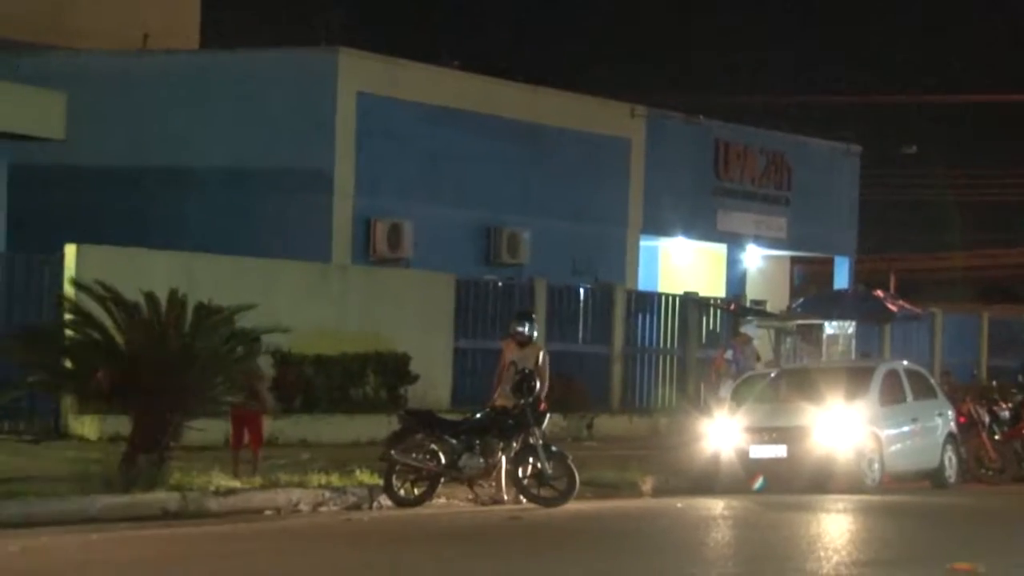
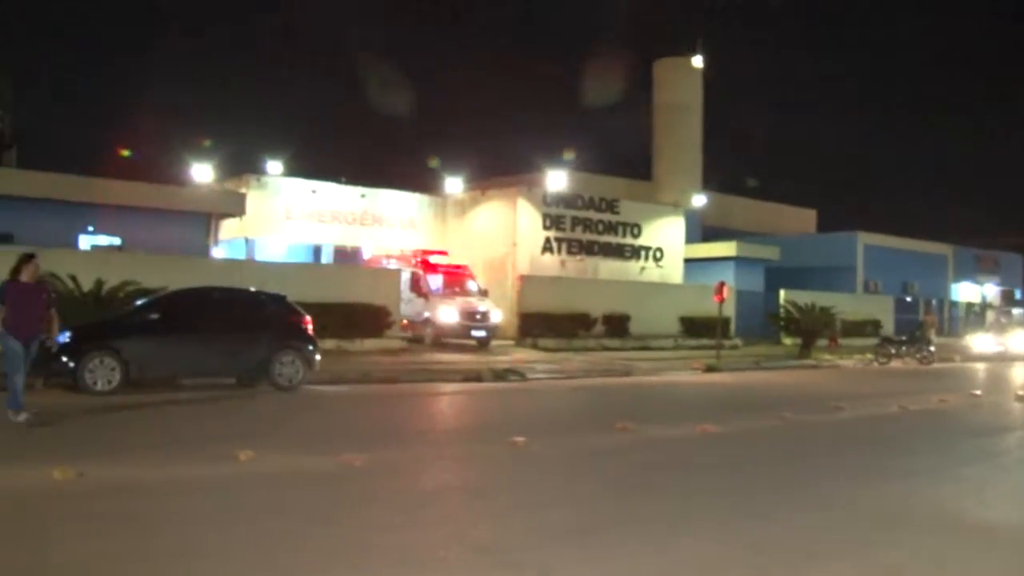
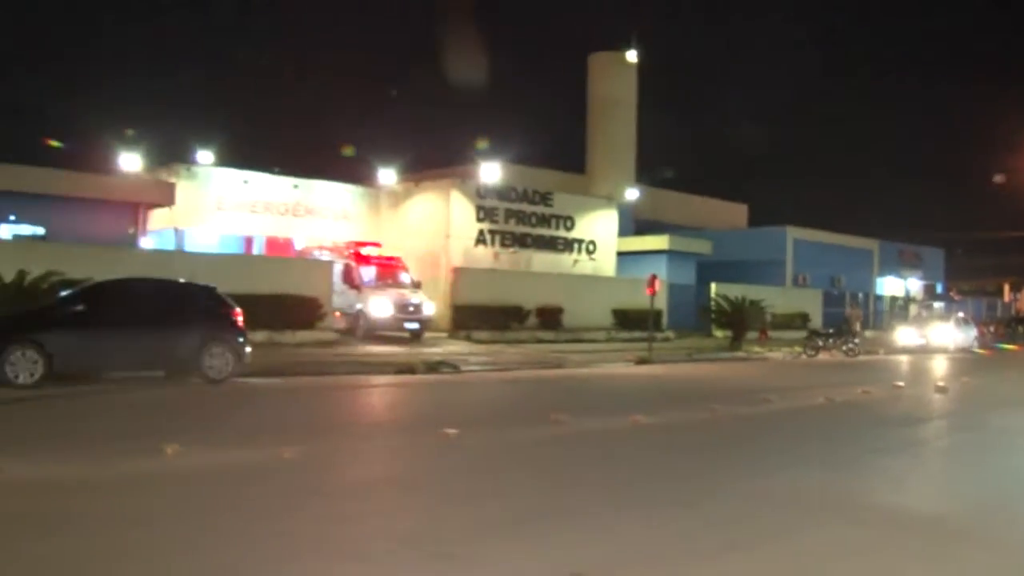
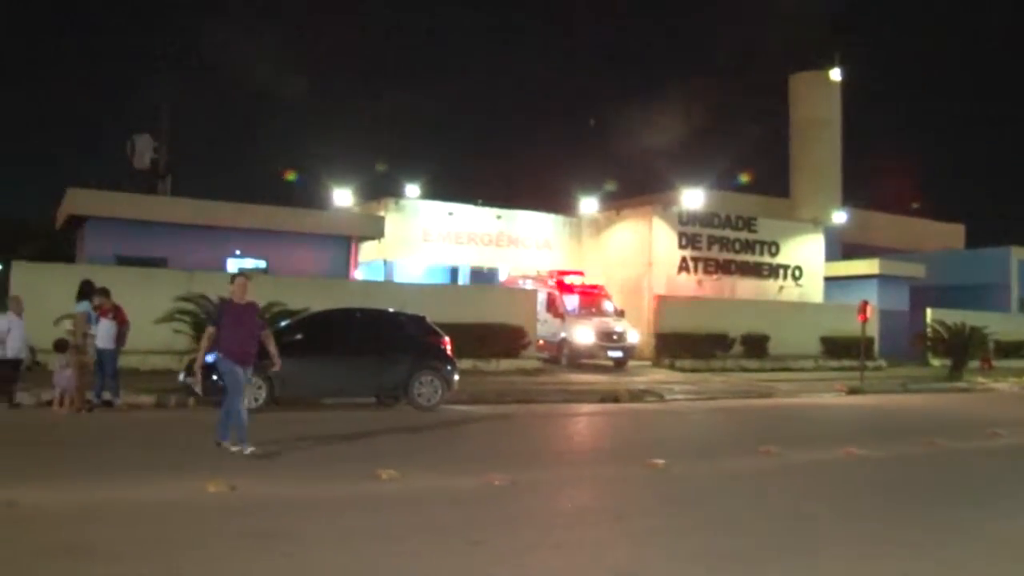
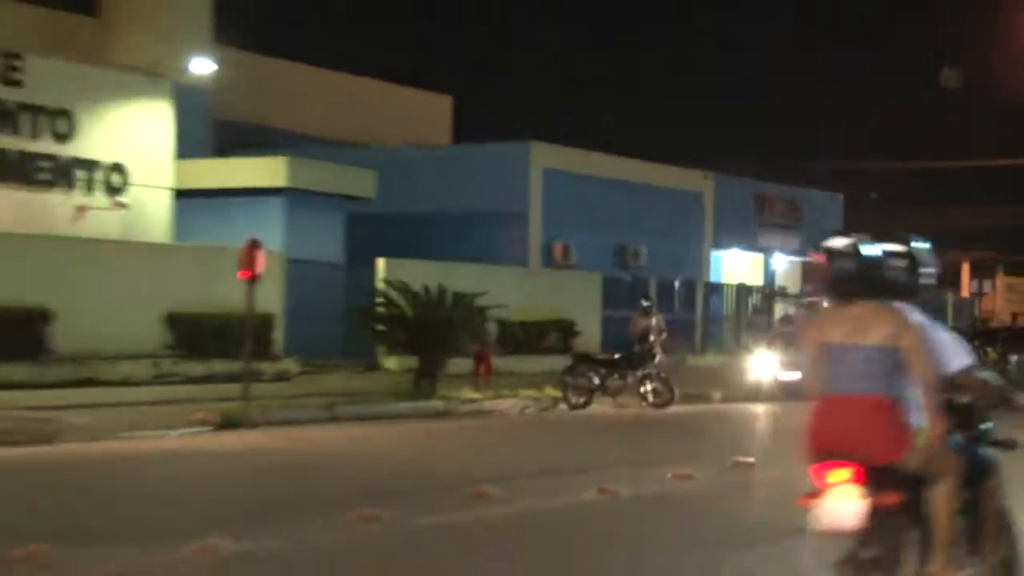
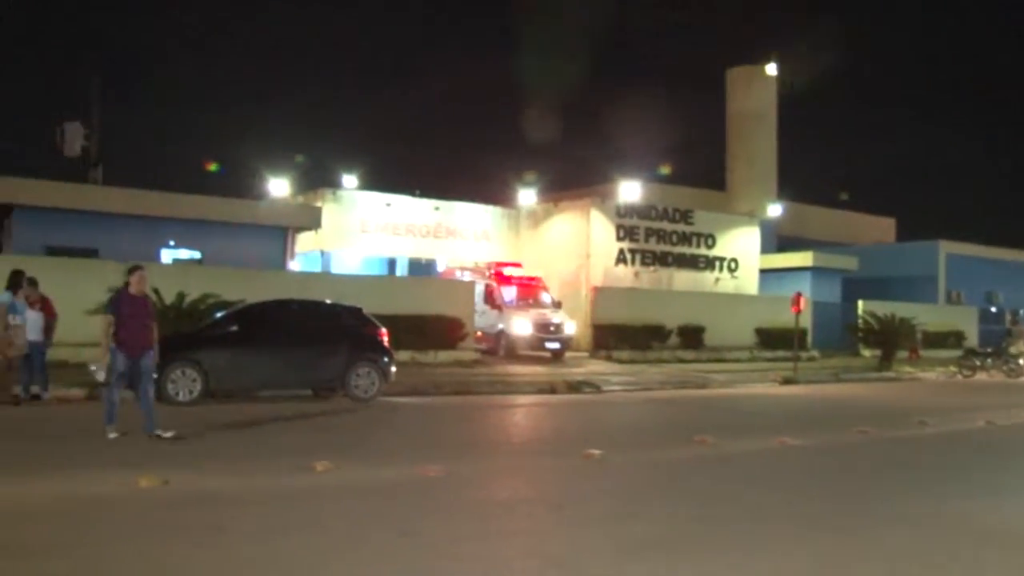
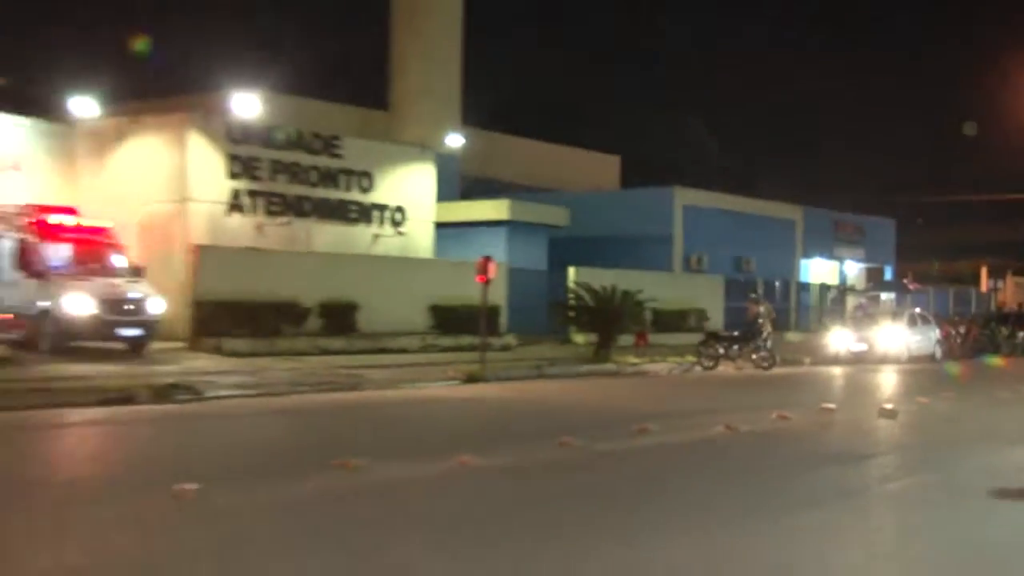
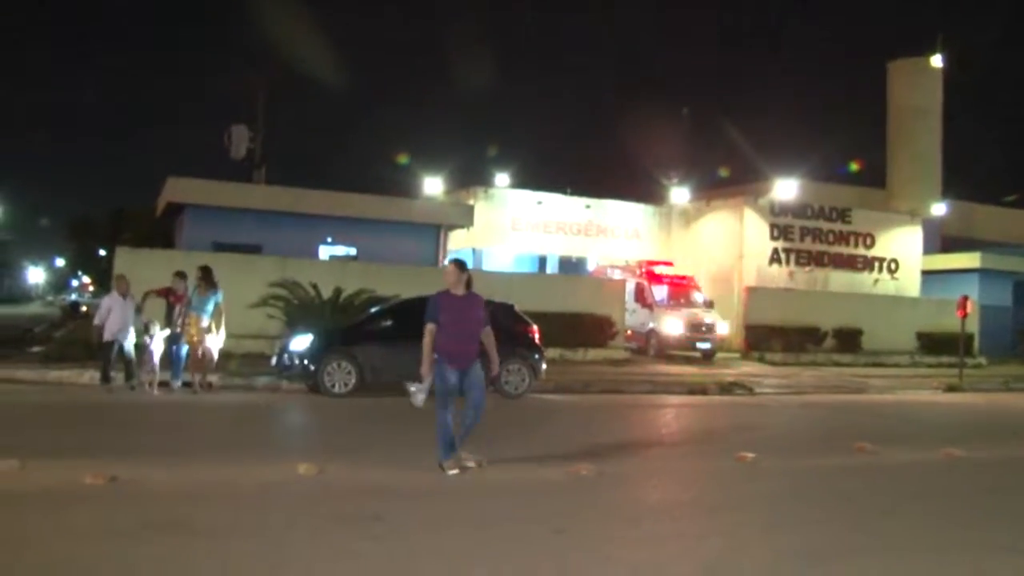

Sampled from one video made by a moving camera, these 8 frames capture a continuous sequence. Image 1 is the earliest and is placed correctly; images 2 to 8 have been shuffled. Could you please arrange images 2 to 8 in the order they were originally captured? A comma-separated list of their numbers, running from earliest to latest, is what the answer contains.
5, 7, 3, 2, 6, 4, 8
